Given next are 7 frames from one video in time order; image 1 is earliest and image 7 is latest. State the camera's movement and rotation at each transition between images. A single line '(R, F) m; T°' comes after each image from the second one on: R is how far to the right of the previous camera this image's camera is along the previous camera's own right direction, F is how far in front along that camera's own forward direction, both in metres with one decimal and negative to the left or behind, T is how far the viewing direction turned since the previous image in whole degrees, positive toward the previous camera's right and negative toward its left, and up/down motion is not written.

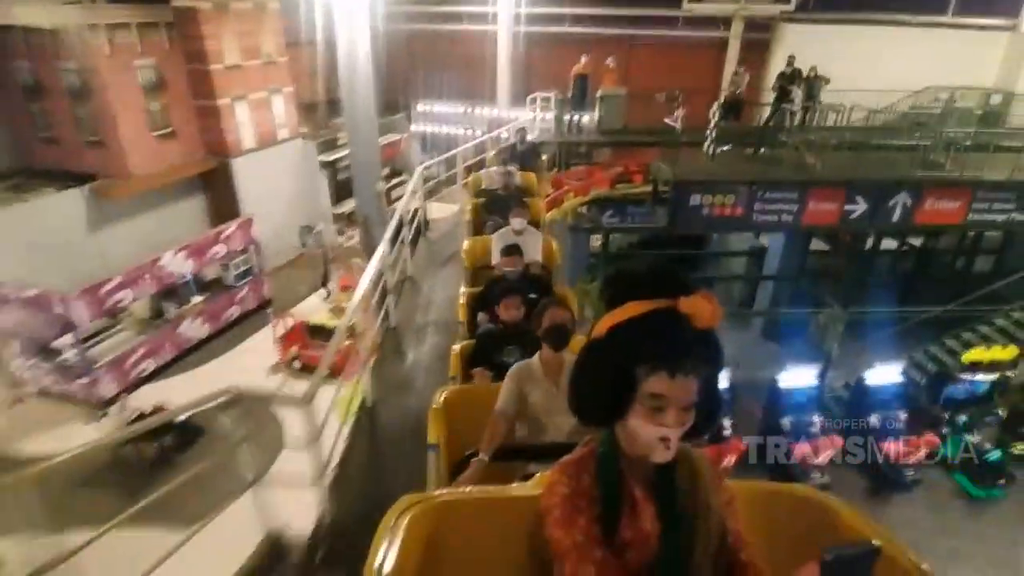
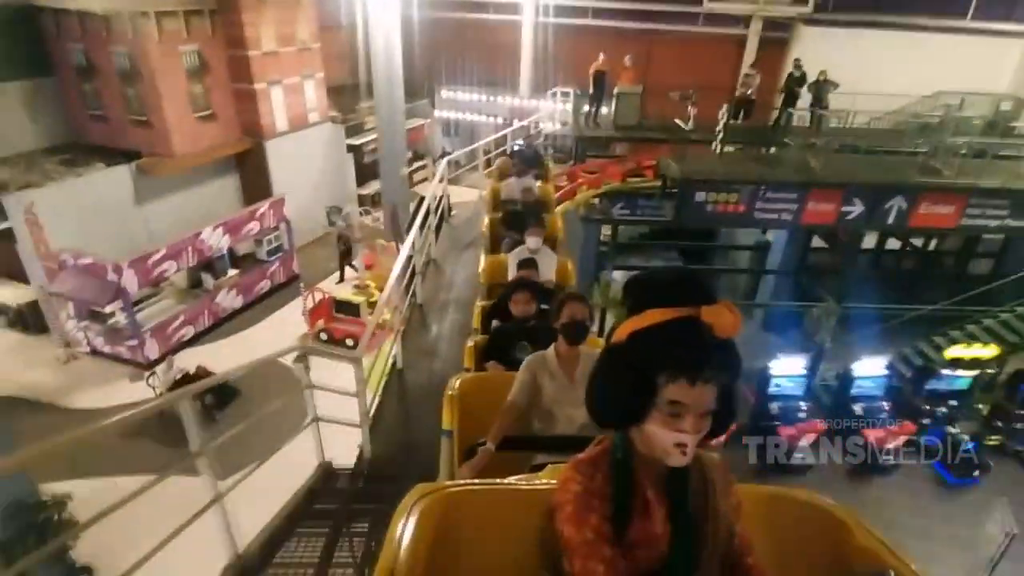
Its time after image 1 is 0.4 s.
(0.0, -0.4) m; -1°
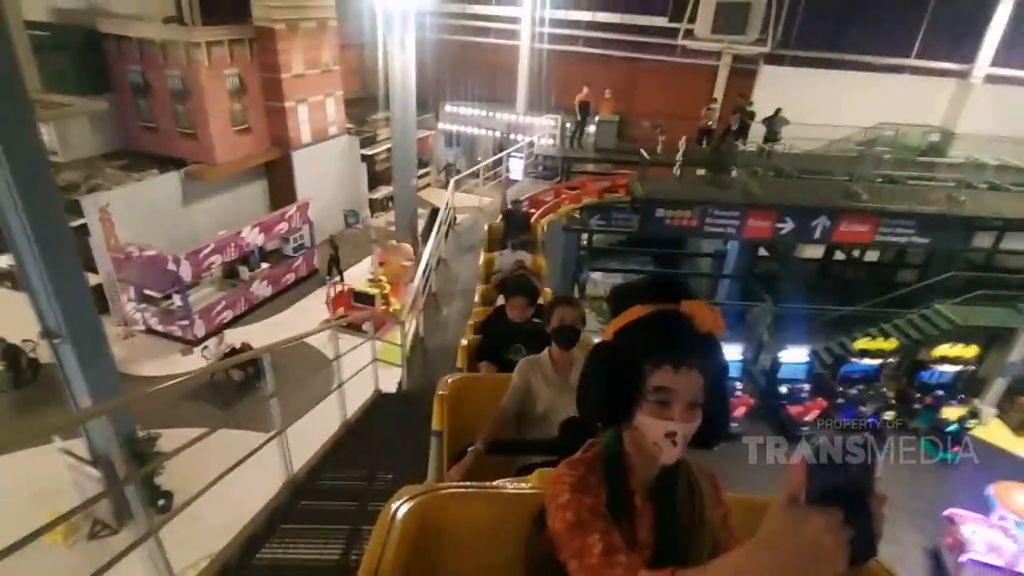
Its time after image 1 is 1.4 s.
(0.0, -1.0) m; 0°
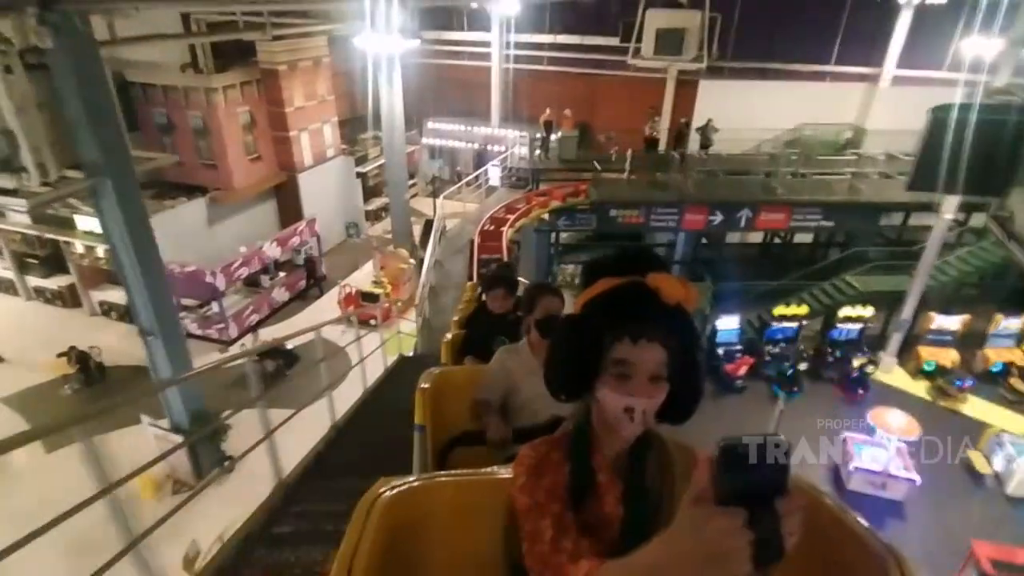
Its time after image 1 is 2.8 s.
(+0.1, -1.2) m; +1°
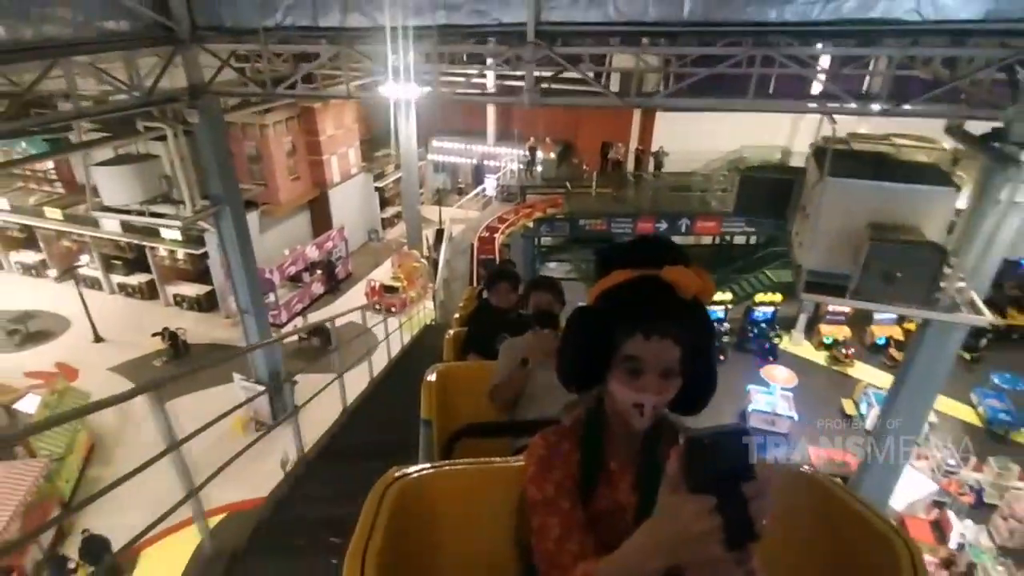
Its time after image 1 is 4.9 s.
(+0.1, -2.1) m; 0°
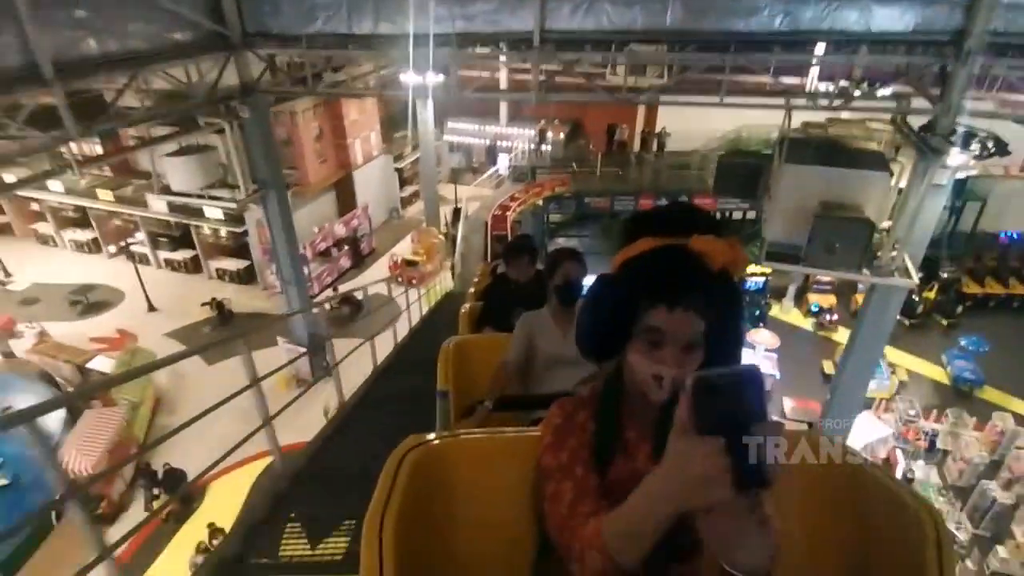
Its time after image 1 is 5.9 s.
(0.0, -0.9) m; -1°
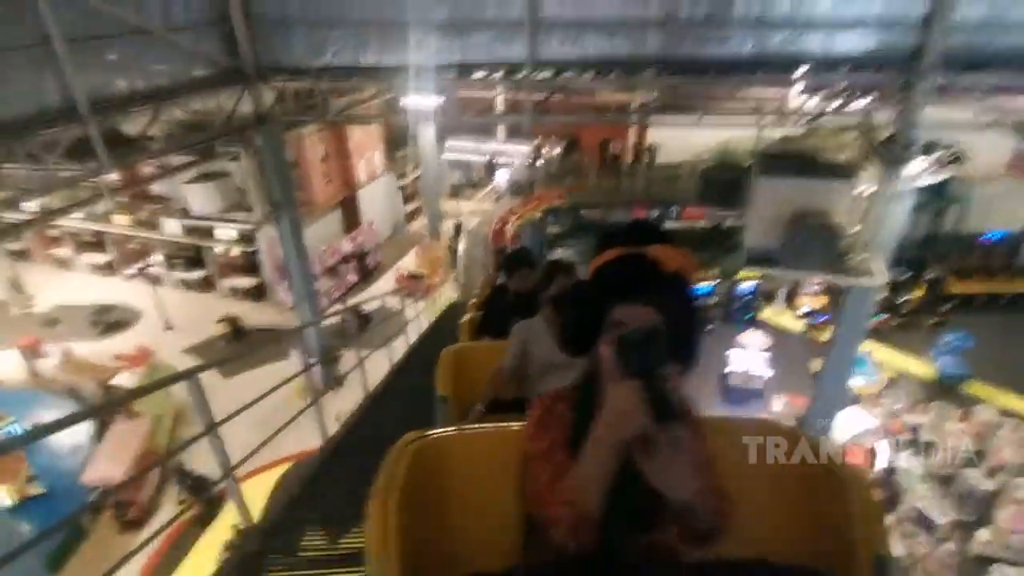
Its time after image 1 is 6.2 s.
(0.0, -0.4) m; 0°
